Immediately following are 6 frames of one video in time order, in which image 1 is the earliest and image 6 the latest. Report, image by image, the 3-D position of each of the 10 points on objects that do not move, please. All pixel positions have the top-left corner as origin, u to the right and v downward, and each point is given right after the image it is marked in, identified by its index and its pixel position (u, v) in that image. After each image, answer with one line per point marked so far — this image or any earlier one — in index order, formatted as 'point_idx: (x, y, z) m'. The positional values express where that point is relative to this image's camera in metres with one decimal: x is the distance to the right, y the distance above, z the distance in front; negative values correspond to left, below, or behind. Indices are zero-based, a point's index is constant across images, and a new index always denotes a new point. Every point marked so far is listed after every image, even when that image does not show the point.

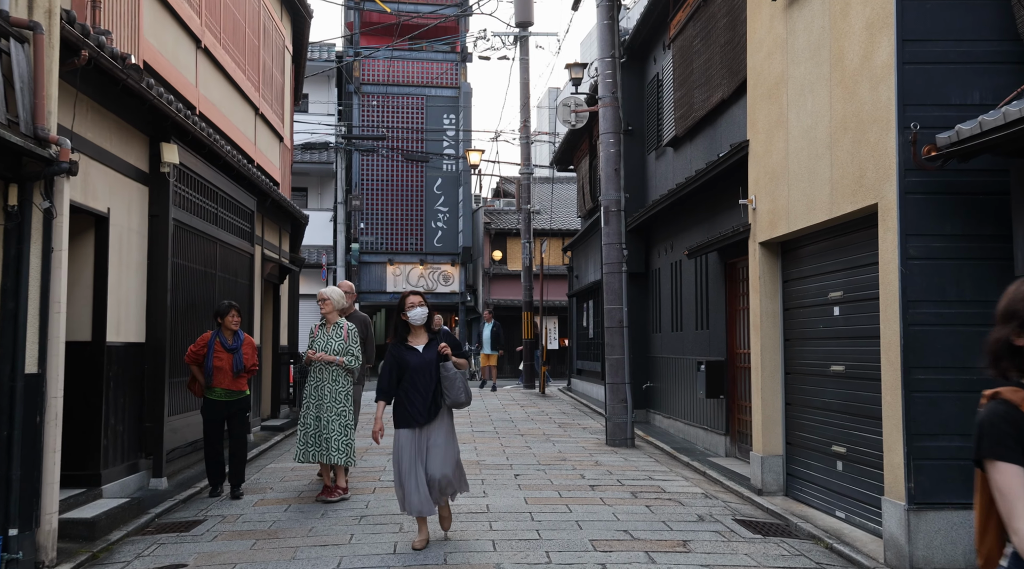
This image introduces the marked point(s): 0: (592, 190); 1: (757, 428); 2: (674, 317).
0: (+1.8, +2.1, +18.8) m
1: (+2.4, -1.4, +8.2) m
2: (+2.5, -0.5, +12.8) m
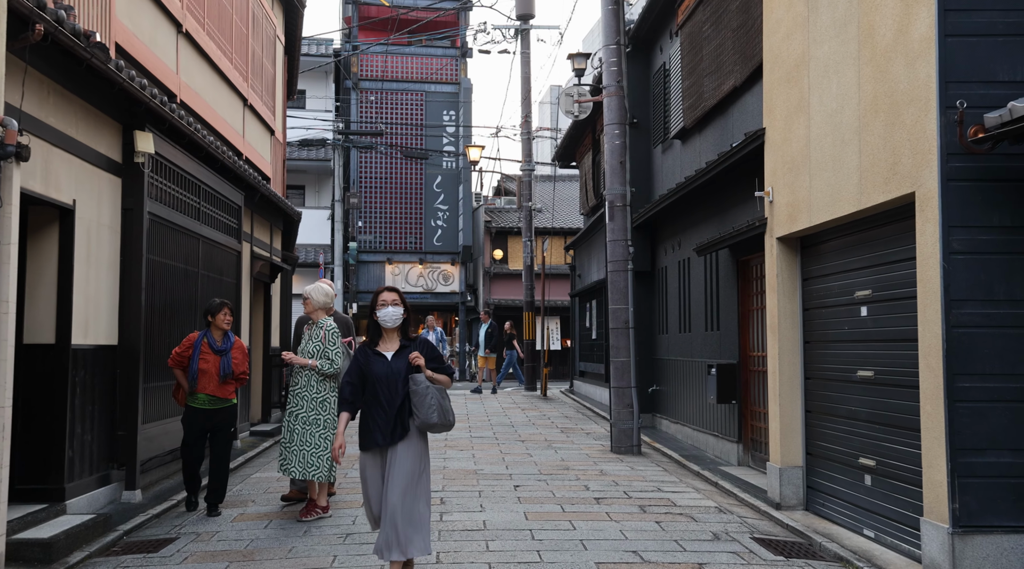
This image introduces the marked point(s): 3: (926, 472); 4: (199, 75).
0: (+1.8, +2.1, +18.2) m
1: (+2.4, -1.4, +7.7) m
2: (+2.5, -0.5, +12.2) m
3: (+2.6, -1.2, +5.2) m
4: (-3.9, +2.6, +10.4) m
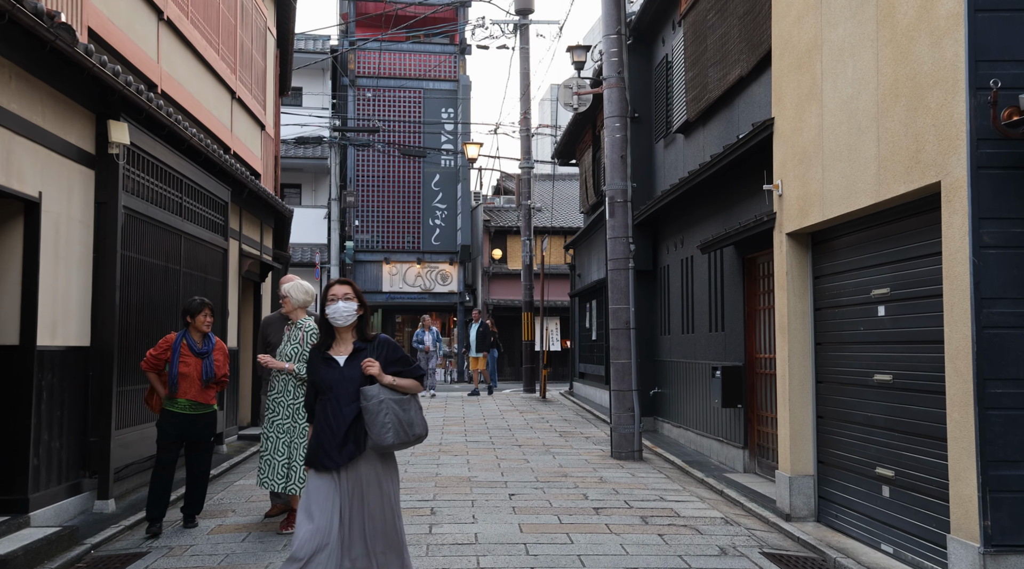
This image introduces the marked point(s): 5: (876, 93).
0: (+1.8, +2.2, +17.8) m
1: (+2.4, -1.4, +7.3) m
2: (+2.4, -0.5, +11.8) m
3: (+2.5, -1.1, +4.7) m
4: (-3.9, +2.6, +10.0) m
5: (+2.5, +1.3, +5.7) m
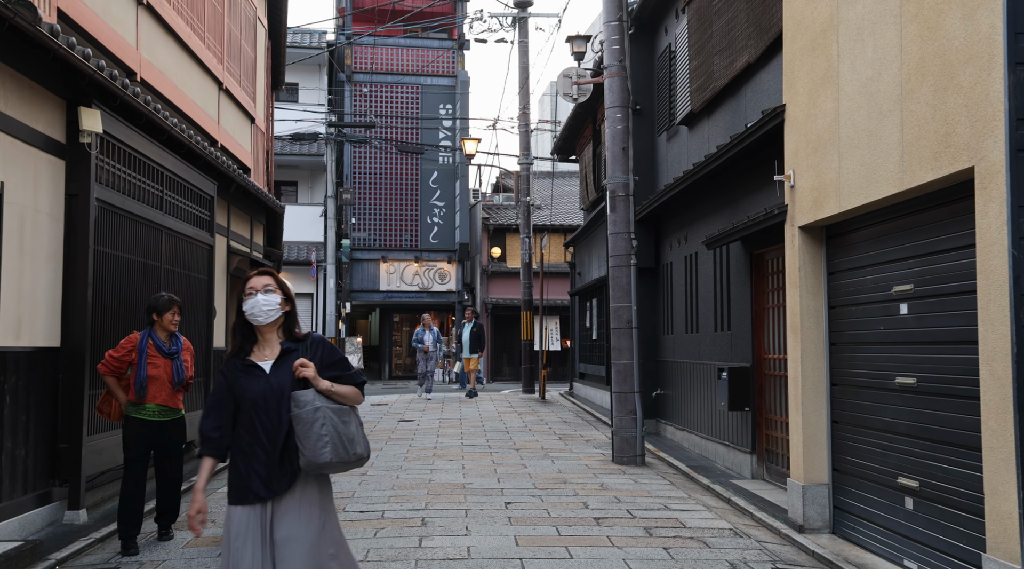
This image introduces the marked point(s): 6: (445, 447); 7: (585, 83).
0: (+1.8, +2.2, +17.4) m
1: (+2.3, -1.4, +6.8) m
2: (+2.4, -0.5, +11.4) m
3: (+2.5, -1.1, +4.3) m
4: (-4.0, +2.7, +9.5) m
5: (+2.4, +1.3, +5.2) m
6: (-0.9, -2.2, +11.5) m
7: (+0.9, +2.6, +10.7) m
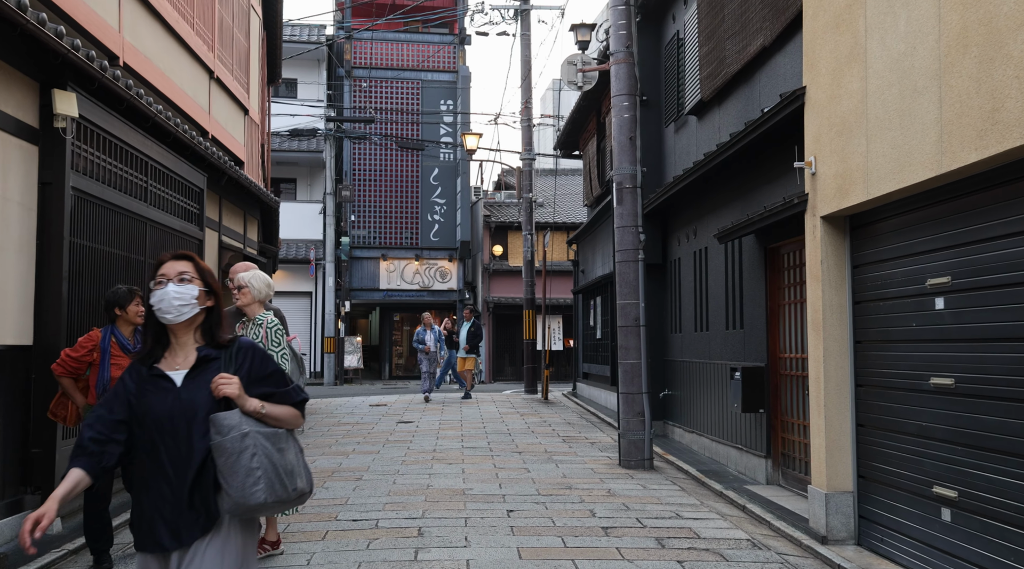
0: (+1.8, +2.2, +17.0) m
1: (+2.3, -1.3, +6.4) m
2: (+2.4, -0.4, +11.0) m
3: (+2.5, -1.1, +3.9) m
4: (-3.9, +2.7, +9.1) m
5: (+2.5, +1.4, +4.8) m
6: (-0.9, -2.2, +11.0) m
7: (+1.0, +2.6, +10.3) m
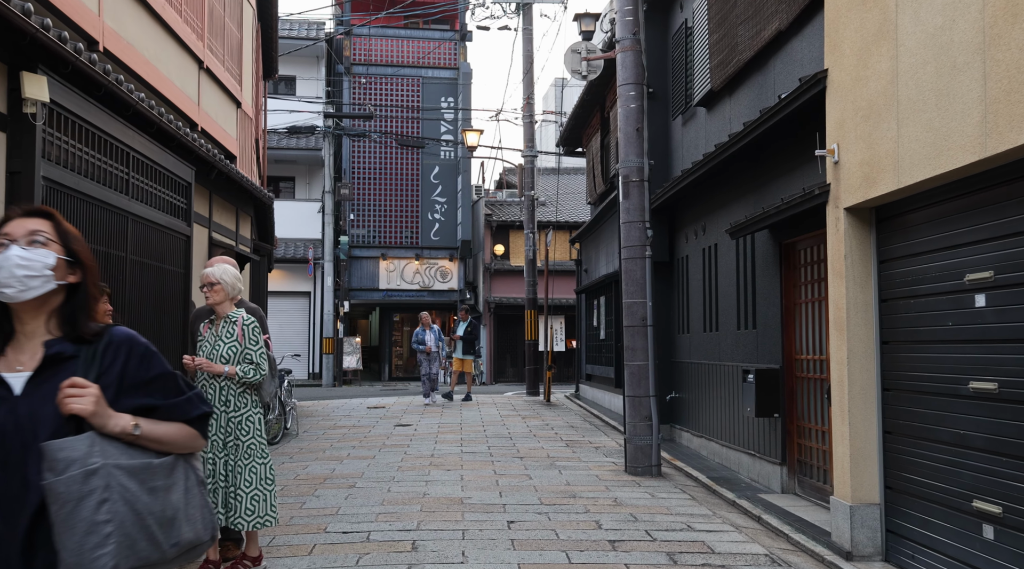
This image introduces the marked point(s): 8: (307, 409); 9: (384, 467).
0: (+1.8, +2.3, +16.5) m
1: (+2.4, -1.3, +5.9) m
2: (+2.5, -0.4, +10.5) m
3: (+2.5, -1.0, +3.4) m
4: (-3.9, +2.7, +8.7) m
5: (+2.5, +1.4, +4.4) m
6: (-0.9, -2.2, +10.6) m
7: (+1.0, +2.7, +9.8) m
8: (-4.2, -2.6, +17.0) m
9: (-1.5, -2.1, +9.7) m
